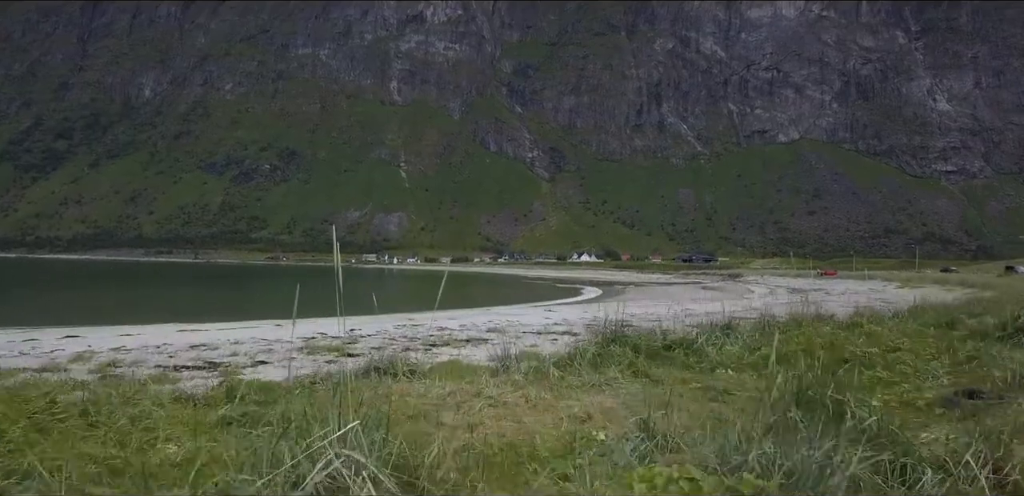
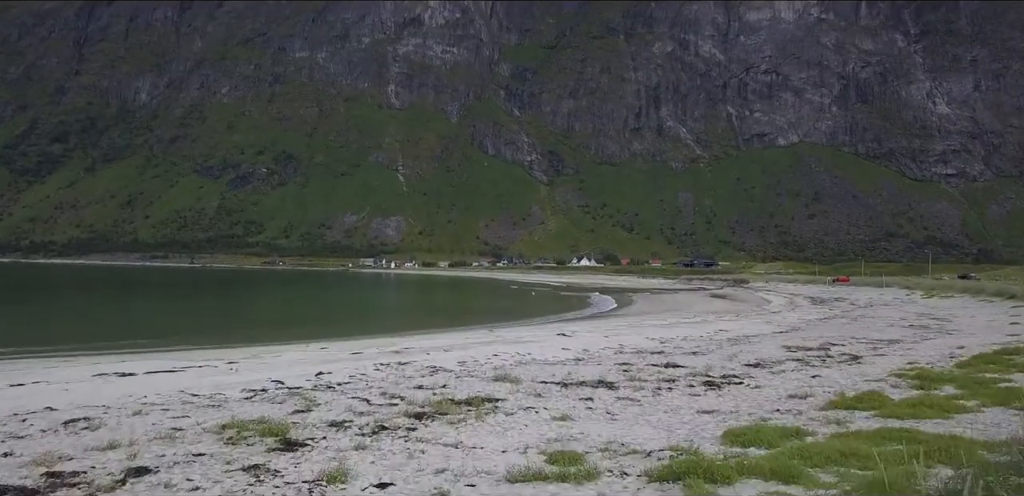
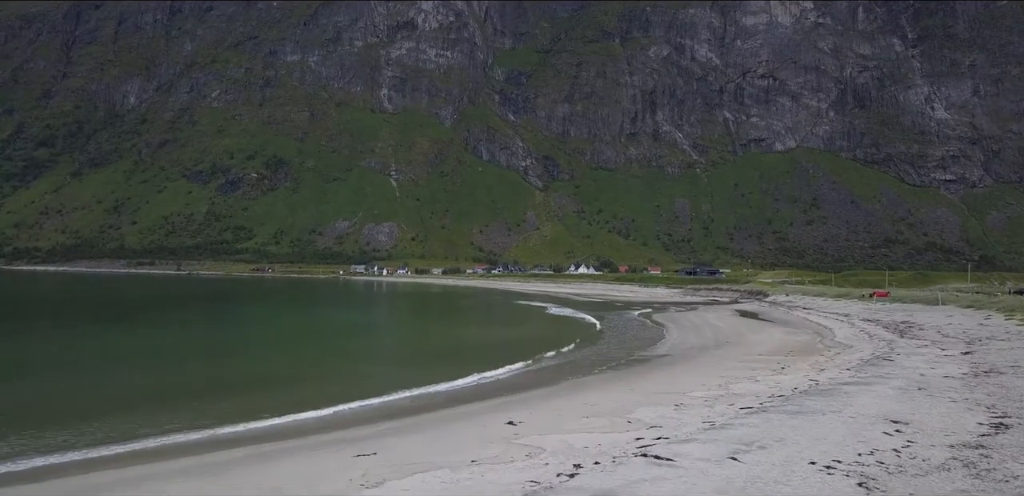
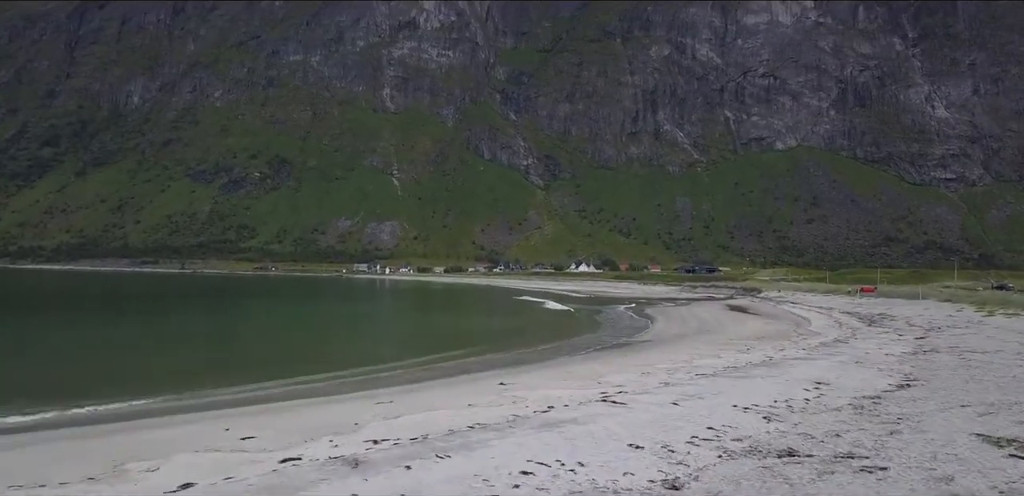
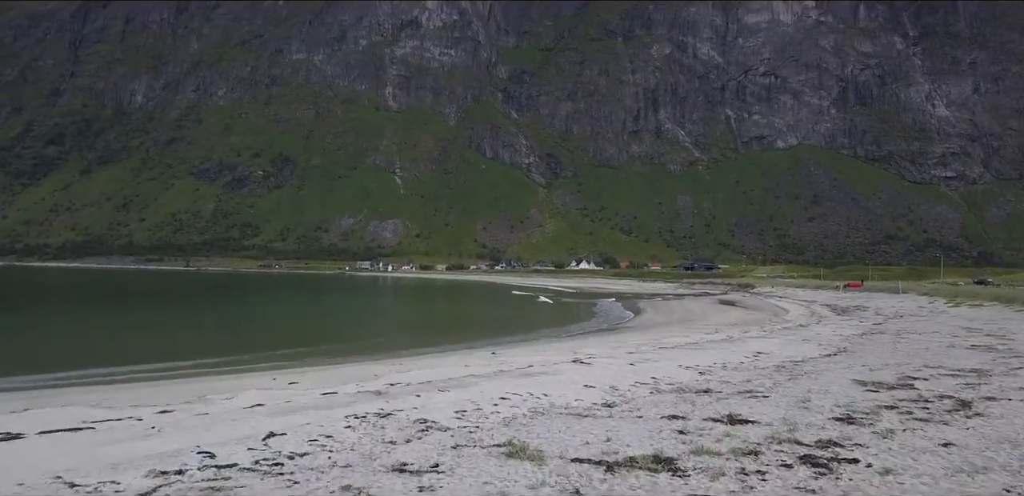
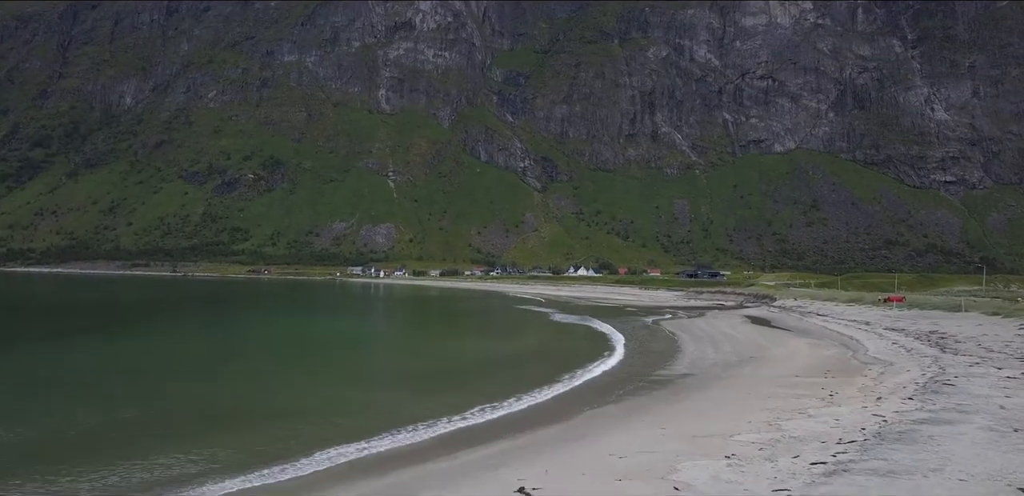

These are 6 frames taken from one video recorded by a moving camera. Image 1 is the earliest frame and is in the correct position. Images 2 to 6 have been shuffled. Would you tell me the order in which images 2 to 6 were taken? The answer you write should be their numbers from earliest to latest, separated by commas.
2, 5, 4, 3, 6
